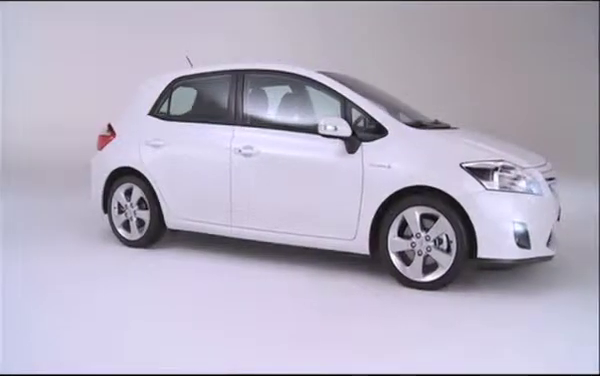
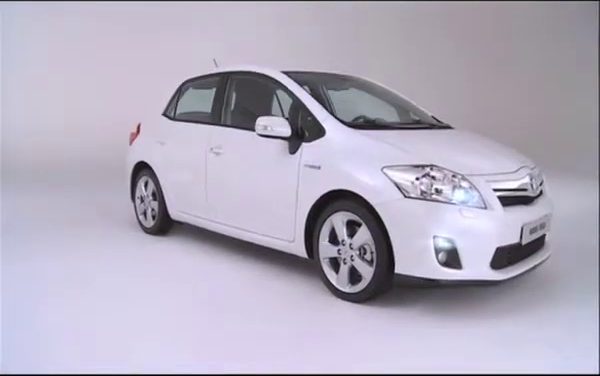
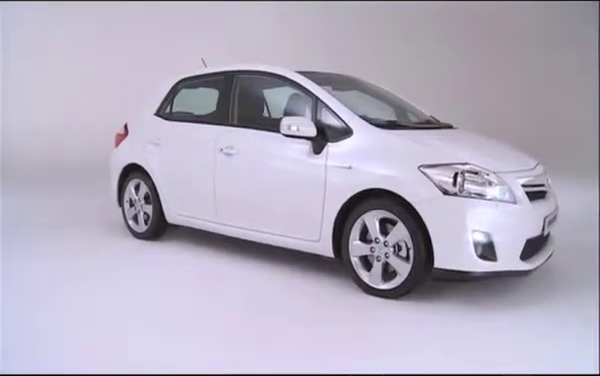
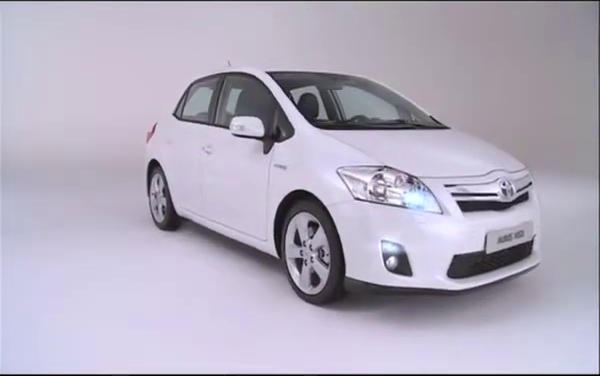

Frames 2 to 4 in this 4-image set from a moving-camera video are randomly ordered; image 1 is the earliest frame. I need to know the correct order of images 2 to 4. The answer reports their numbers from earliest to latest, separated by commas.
3, 2, 4
